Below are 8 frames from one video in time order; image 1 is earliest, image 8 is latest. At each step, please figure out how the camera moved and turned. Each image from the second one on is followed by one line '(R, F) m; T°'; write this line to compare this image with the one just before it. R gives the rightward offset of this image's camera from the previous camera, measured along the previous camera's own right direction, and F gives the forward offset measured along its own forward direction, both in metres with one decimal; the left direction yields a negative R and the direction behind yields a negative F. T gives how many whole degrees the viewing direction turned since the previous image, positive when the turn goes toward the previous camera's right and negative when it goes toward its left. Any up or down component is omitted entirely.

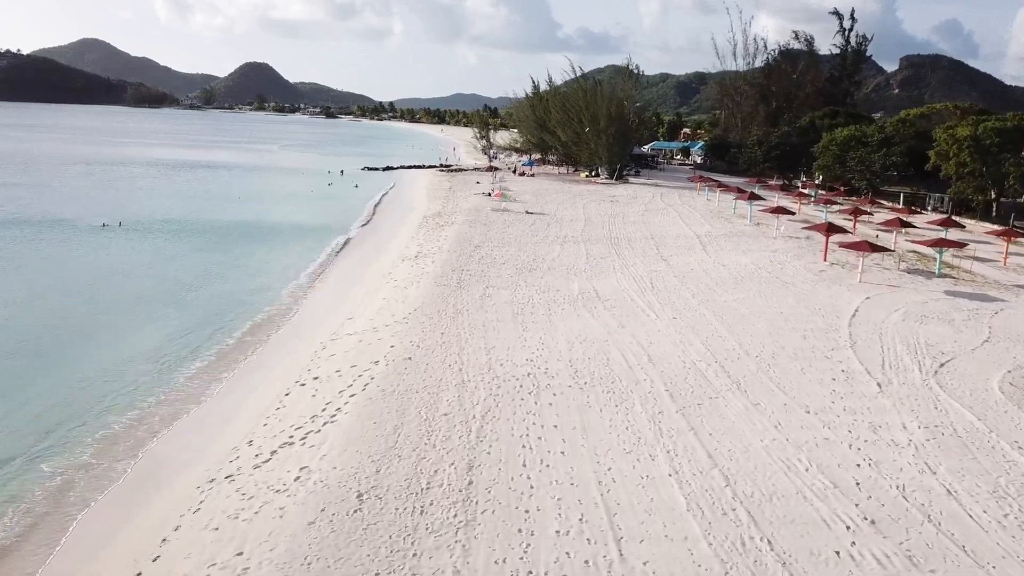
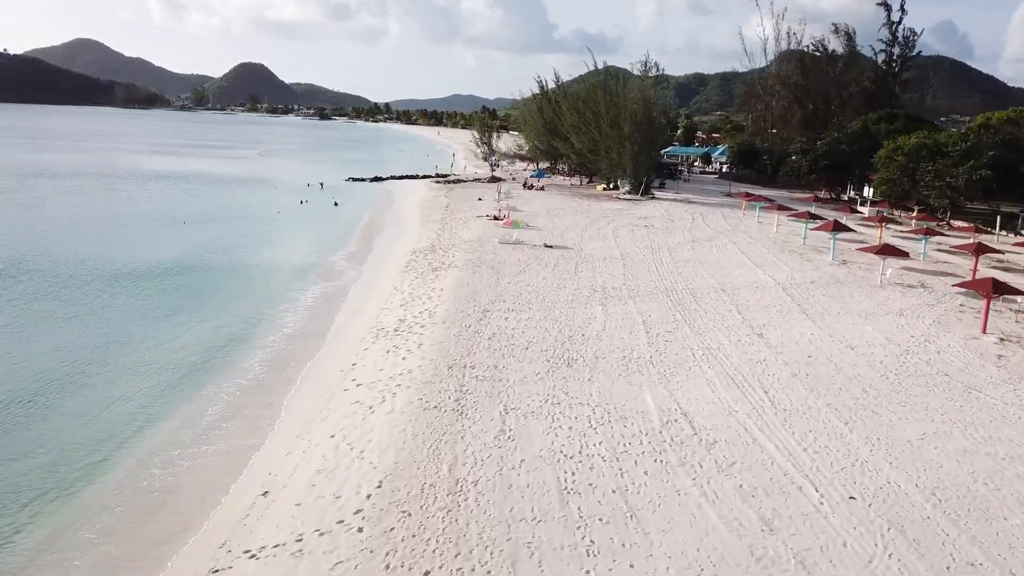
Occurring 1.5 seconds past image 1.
(-0.5, +7.1) m; 0°
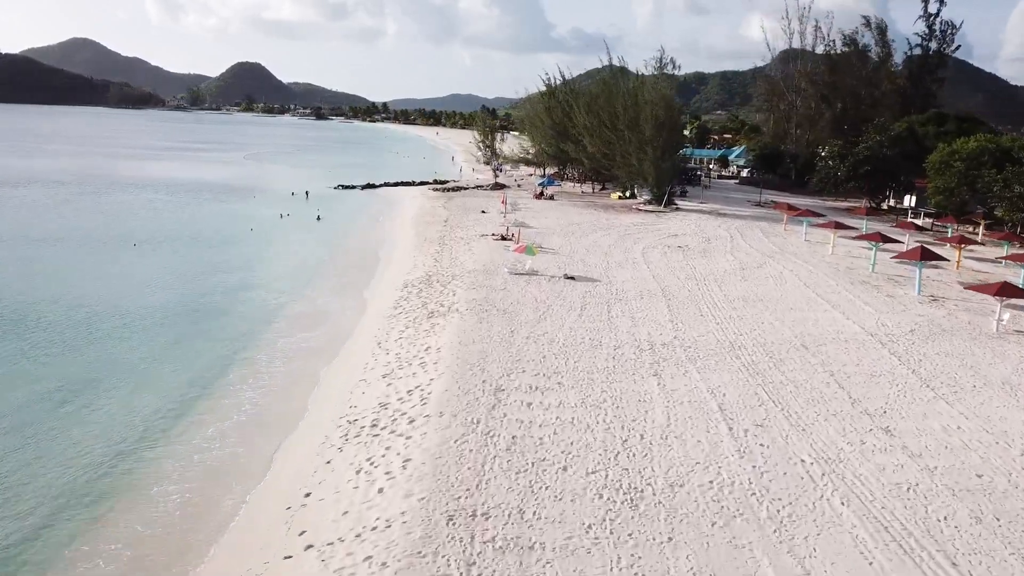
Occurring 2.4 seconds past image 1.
(-0.4, +4.5) m; 0°
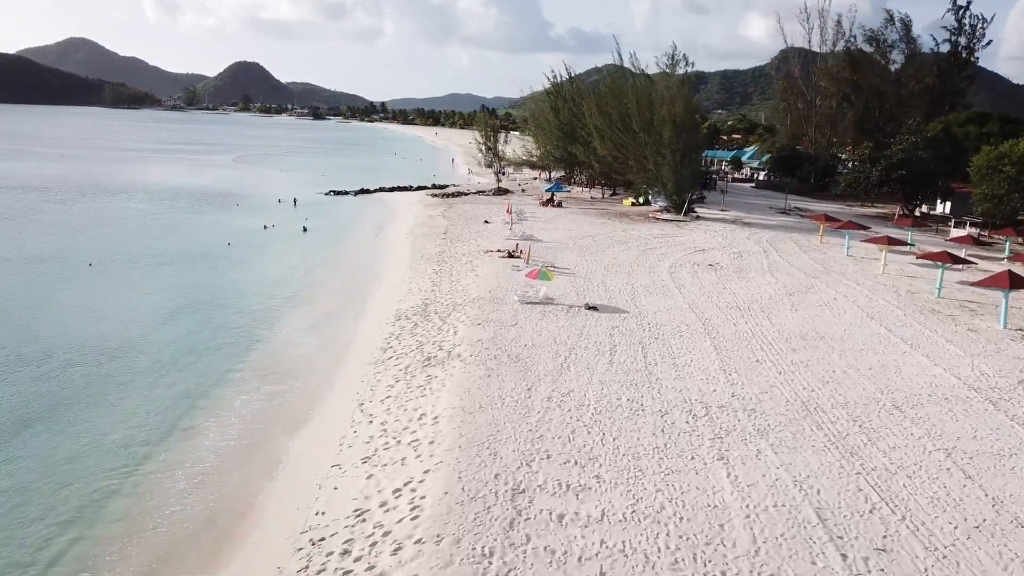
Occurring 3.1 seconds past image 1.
(-0.3, +3.1) m; 0°
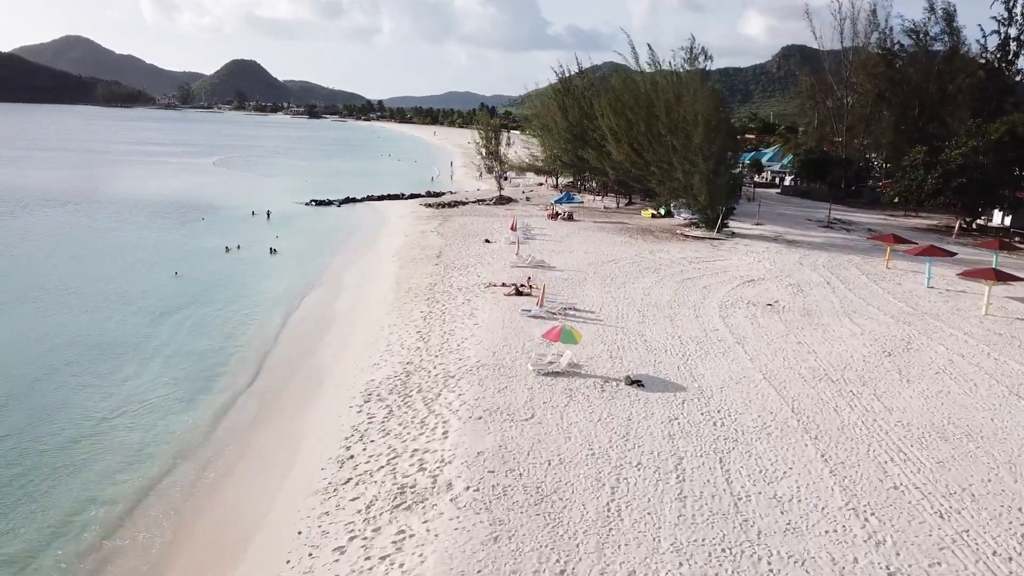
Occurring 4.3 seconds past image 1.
(-0.2, +4.7) m; 0°
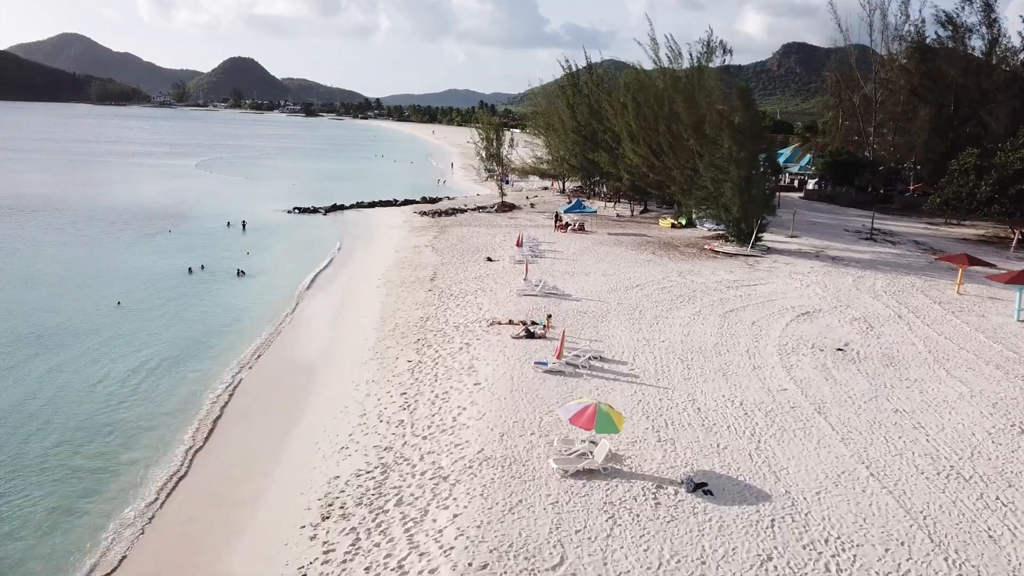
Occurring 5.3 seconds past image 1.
(-0.2, +3.5) m; 0°
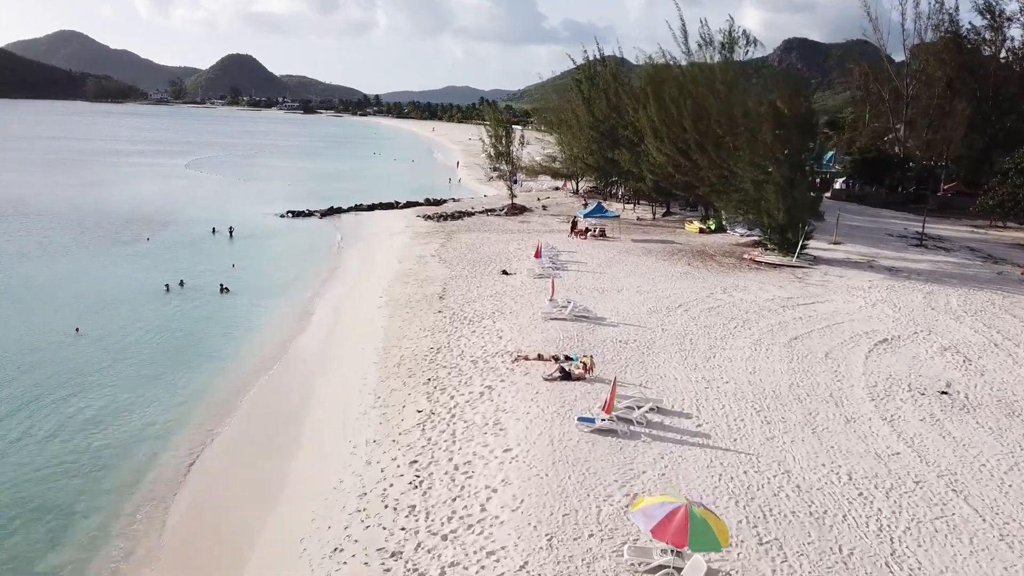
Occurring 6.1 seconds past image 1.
(-0.5, +2.7) m; 0°
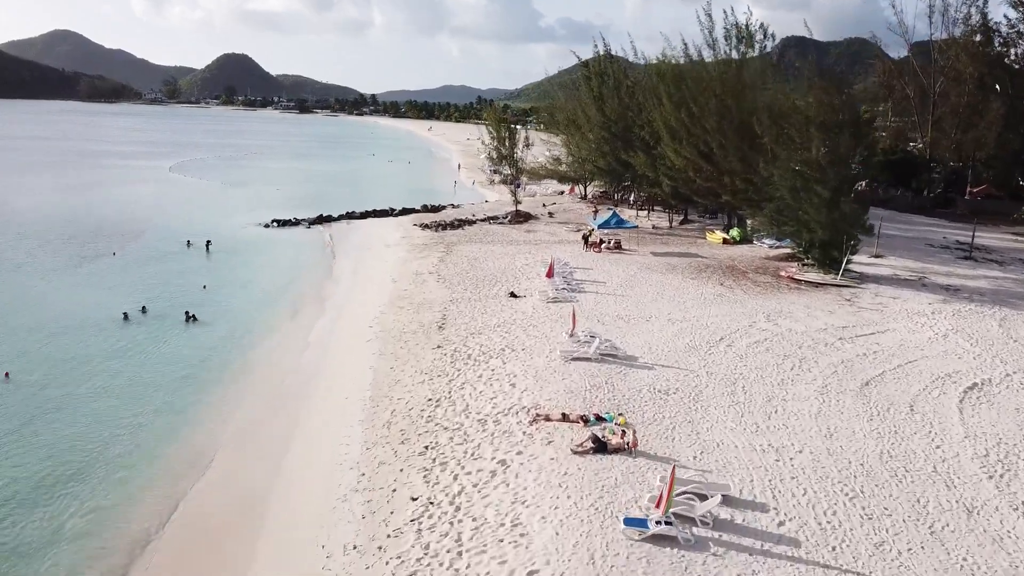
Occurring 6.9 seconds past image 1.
(-0.3, +2.6) m; 0°
